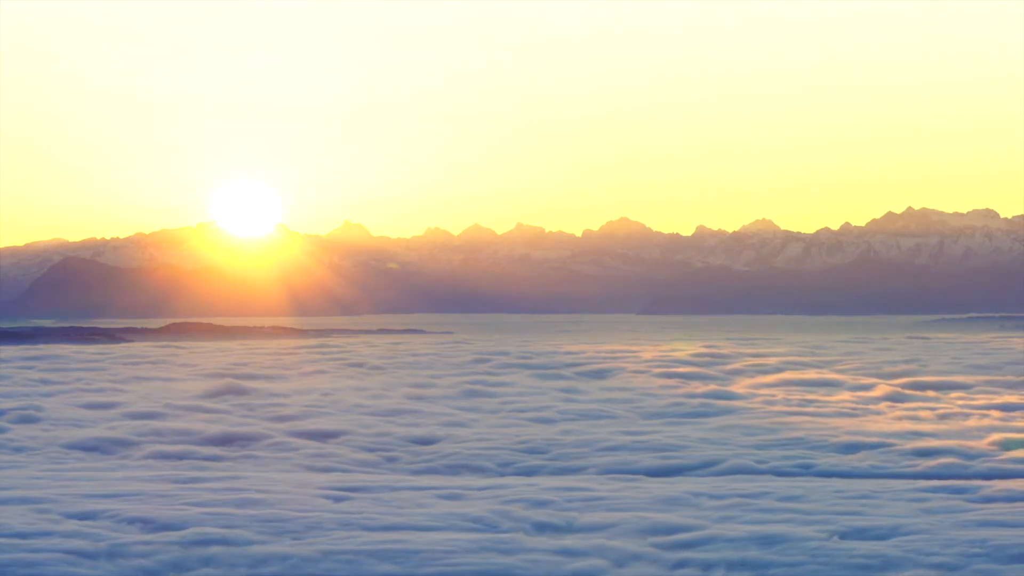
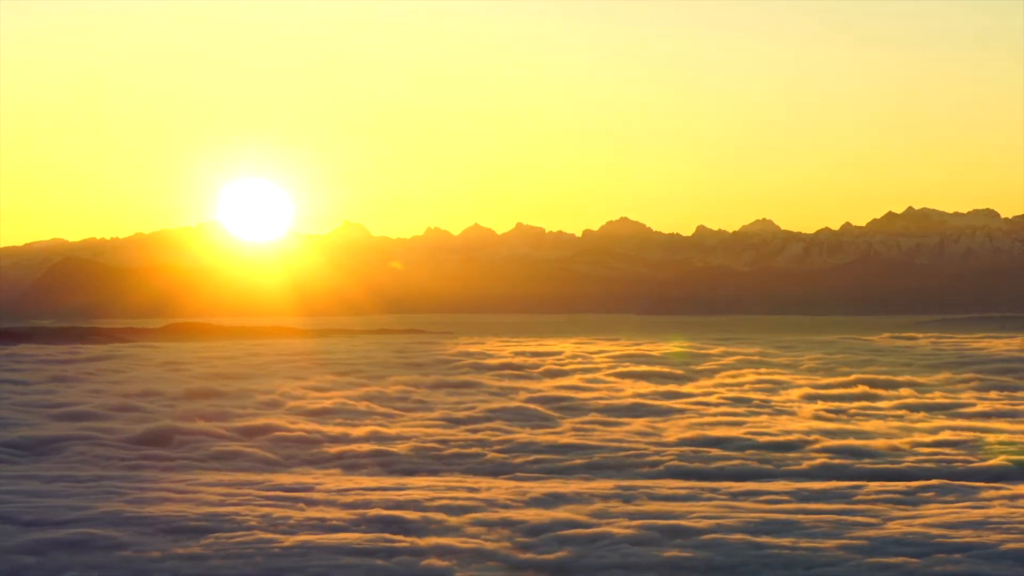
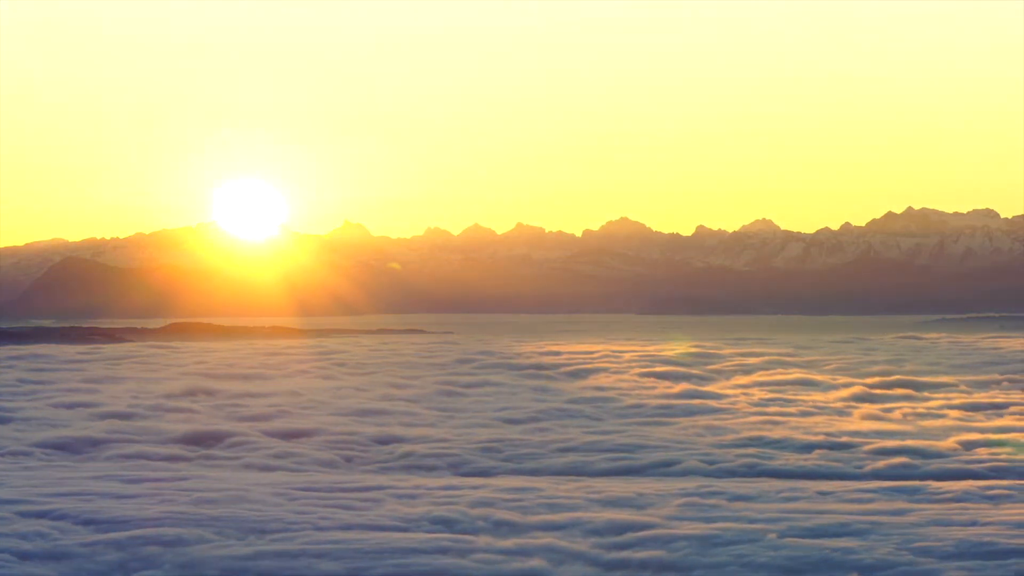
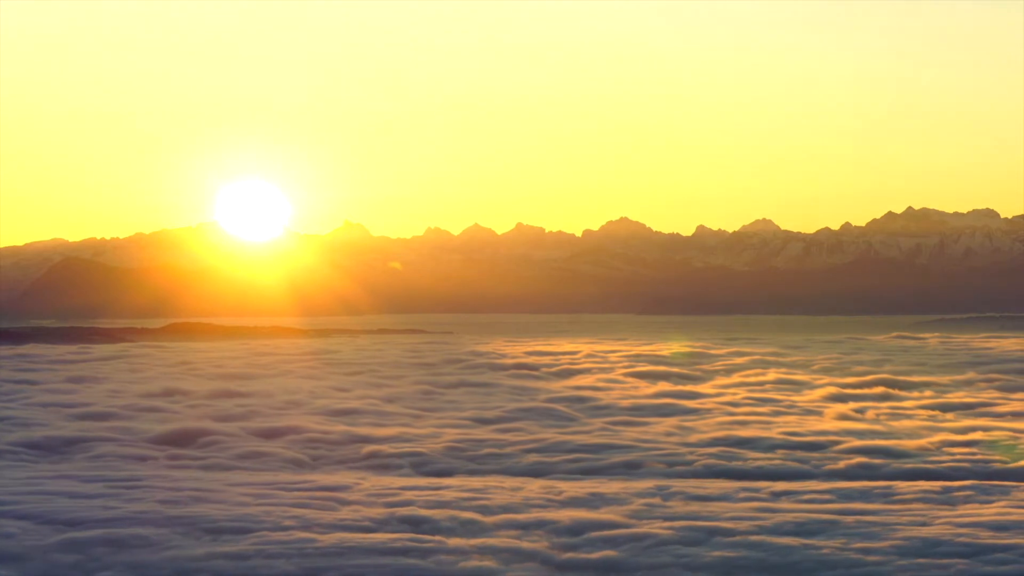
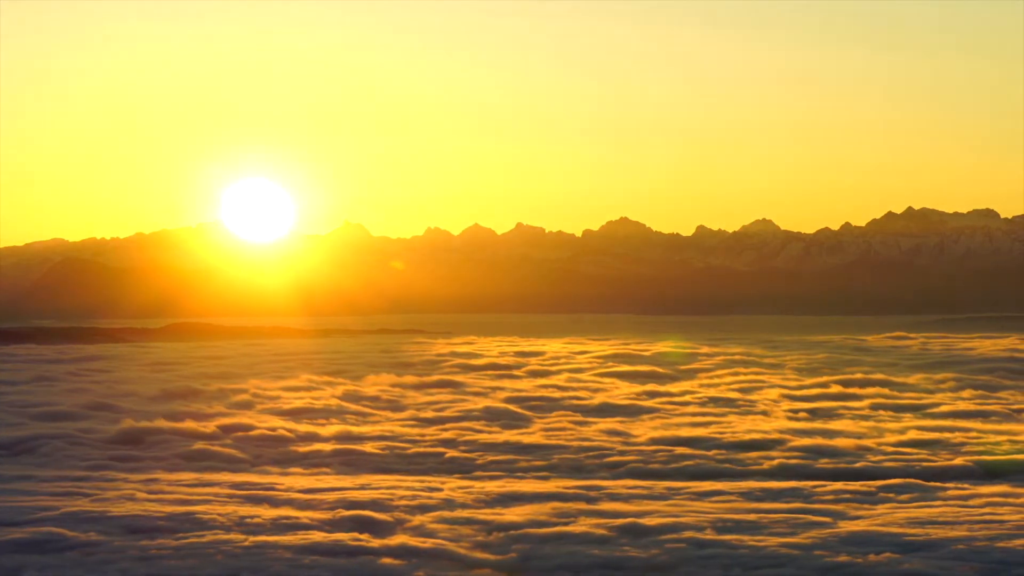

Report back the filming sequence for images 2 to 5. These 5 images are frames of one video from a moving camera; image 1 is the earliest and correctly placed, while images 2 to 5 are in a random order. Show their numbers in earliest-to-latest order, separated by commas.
3, 4, 2, 5
